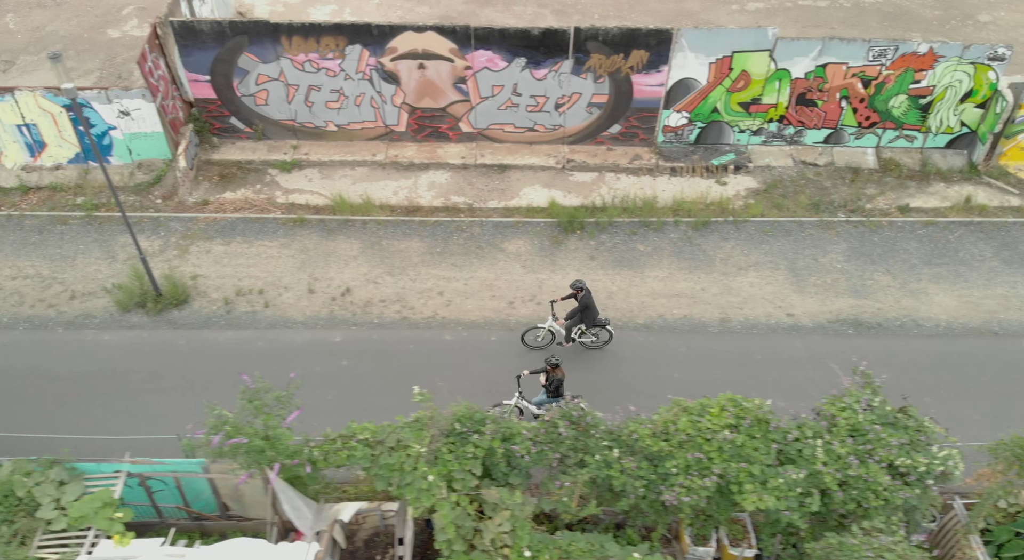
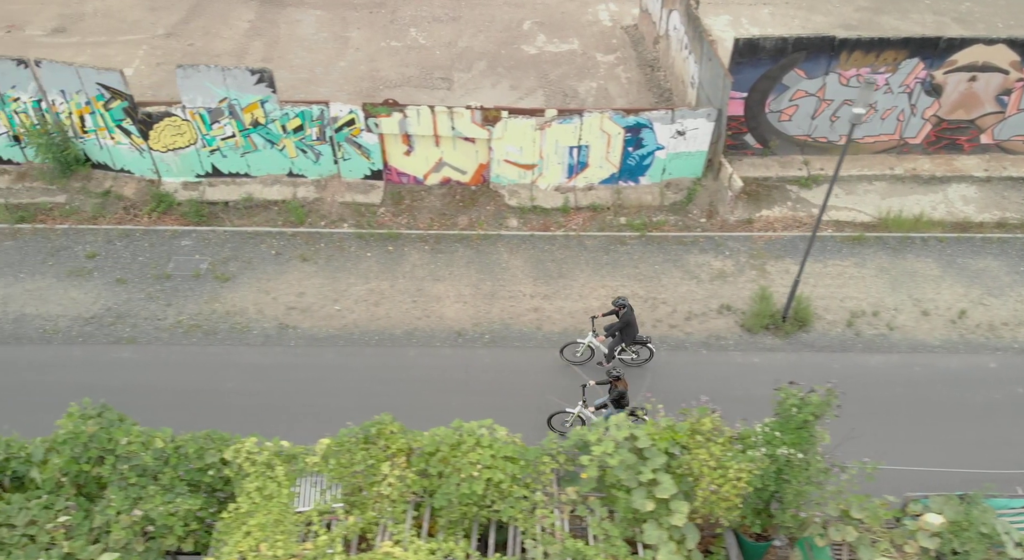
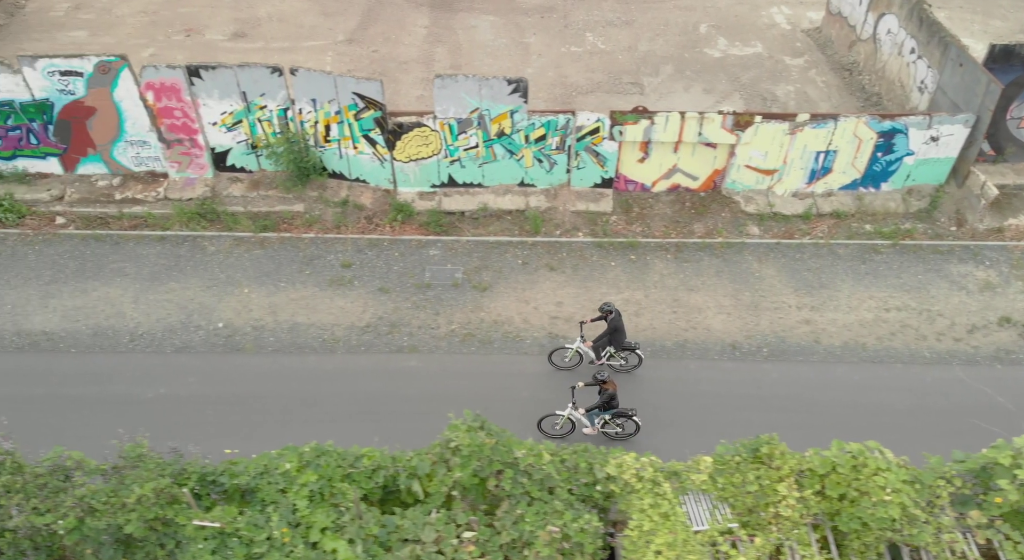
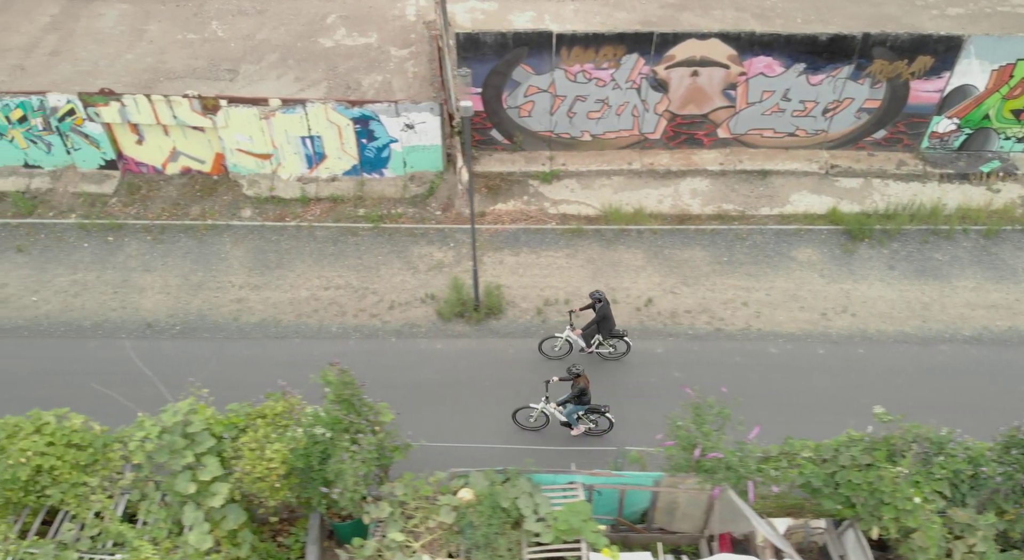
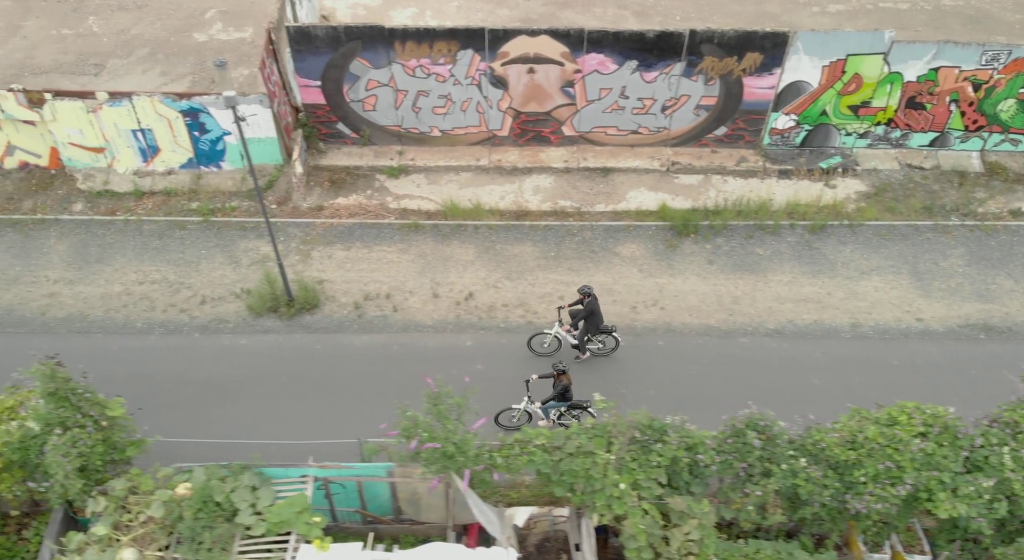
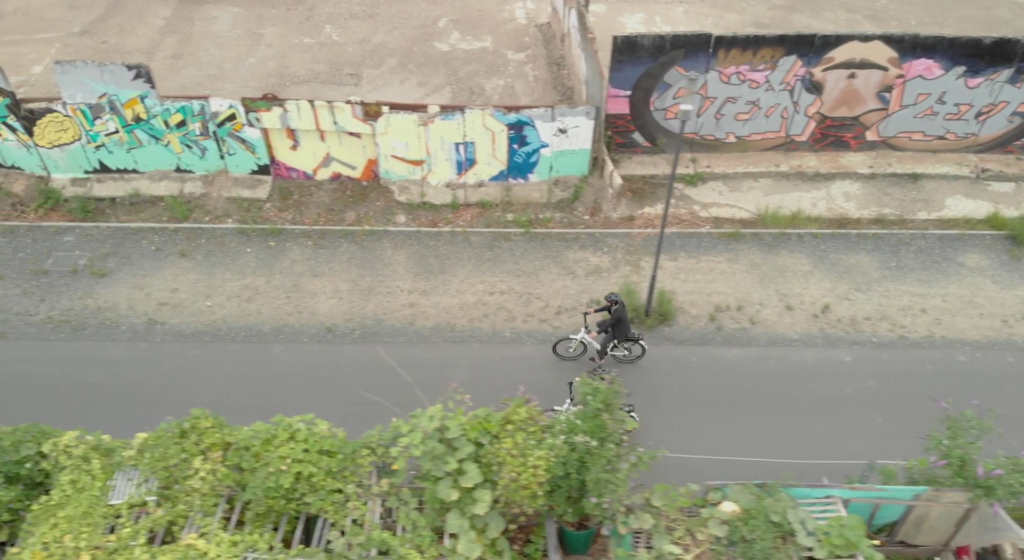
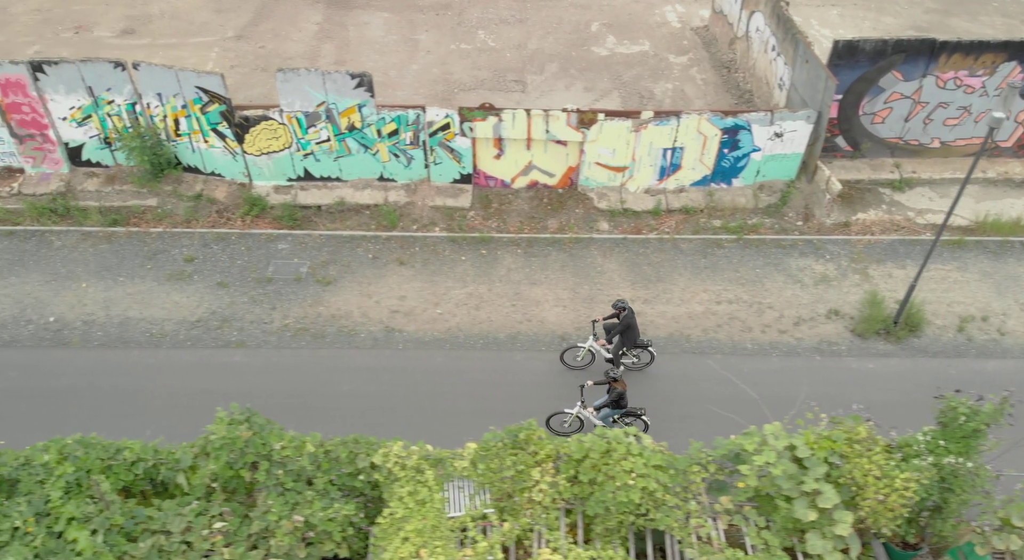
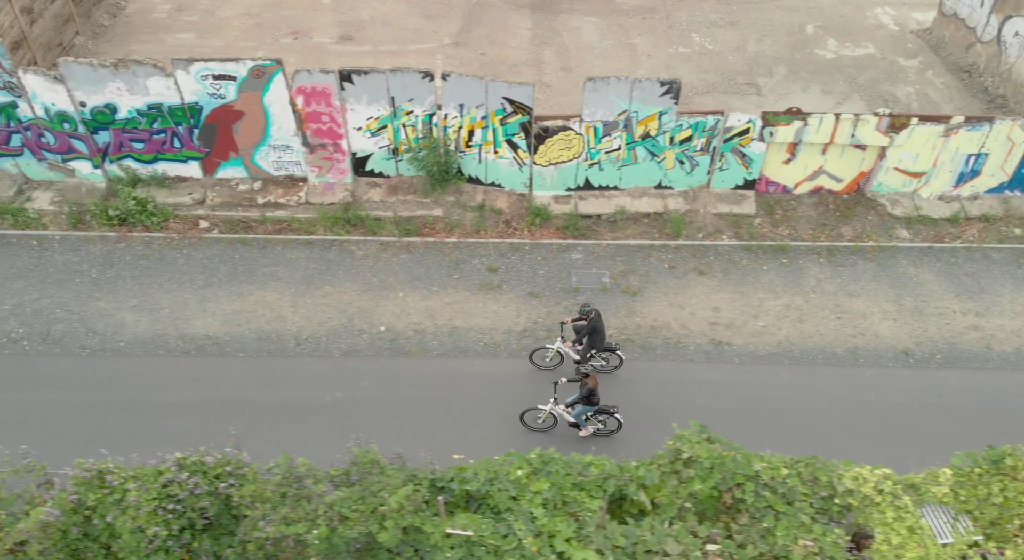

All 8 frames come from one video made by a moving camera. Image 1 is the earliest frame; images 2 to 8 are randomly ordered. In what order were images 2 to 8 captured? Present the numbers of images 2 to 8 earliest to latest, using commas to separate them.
5, 4, 6, 2, 7, 3, 8
